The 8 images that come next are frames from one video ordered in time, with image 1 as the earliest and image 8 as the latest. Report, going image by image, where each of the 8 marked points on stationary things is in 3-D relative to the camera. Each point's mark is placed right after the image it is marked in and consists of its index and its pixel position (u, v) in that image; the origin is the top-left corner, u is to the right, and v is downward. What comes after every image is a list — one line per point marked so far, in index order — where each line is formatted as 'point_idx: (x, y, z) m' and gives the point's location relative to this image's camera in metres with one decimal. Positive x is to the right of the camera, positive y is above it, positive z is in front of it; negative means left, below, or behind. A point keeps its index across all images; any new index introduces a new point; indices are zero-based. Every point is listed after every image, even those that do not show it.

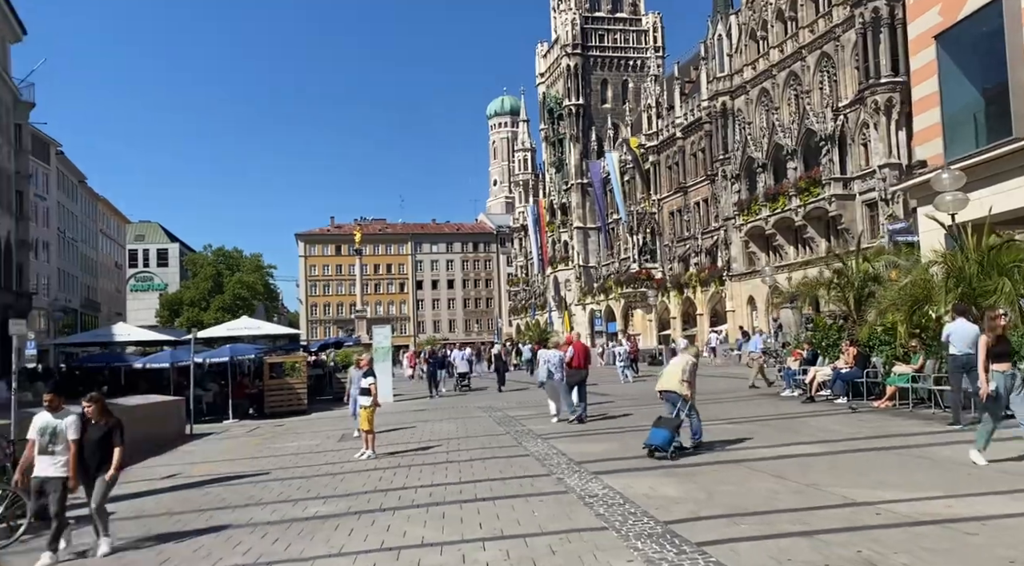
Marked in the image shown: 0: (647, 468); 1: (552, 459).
0: (+1.6, -2.2, +10.8) m
1: (+0.6, -2.4, +12.4) m
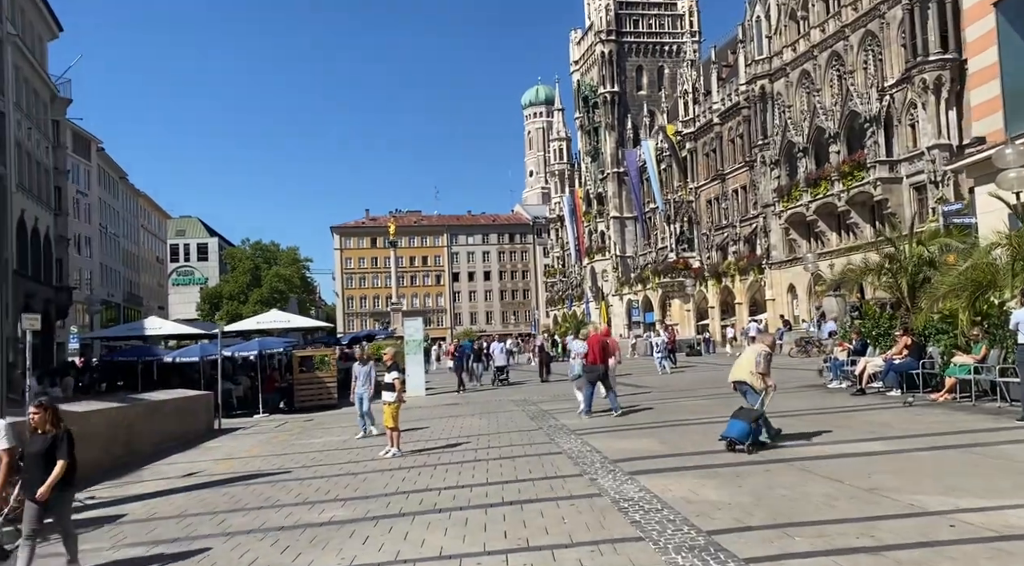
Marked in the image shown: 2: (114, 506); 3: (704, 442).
0: (+1.9, -2.0, +10.0) m
1: (+1.0, -2.2, +11.7) m
2: (-5.1, -2.9, +11.8) m
3: (+2.6, -2.1, +12.3) m
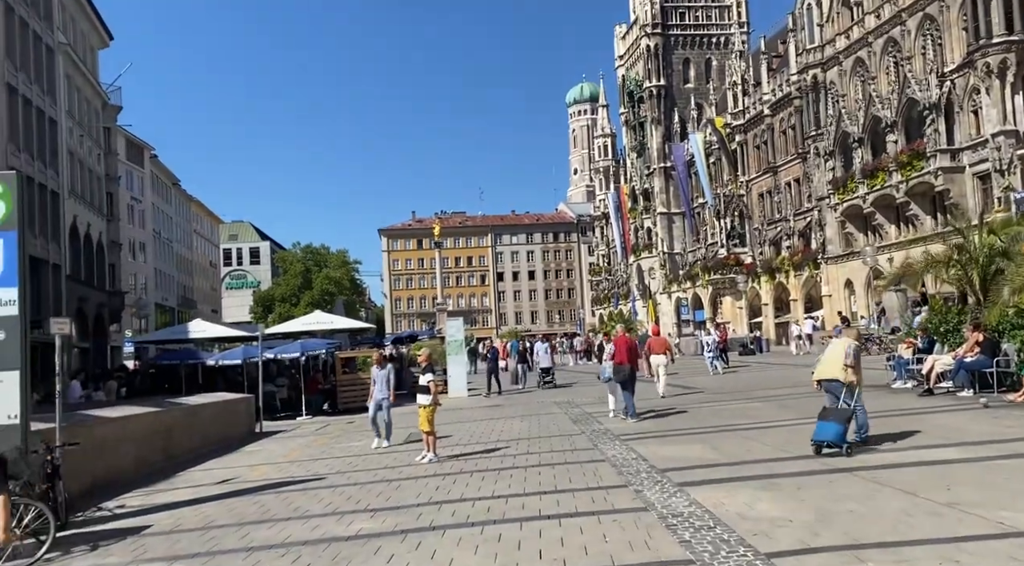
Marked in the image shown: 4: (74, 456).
0: (+2.3, -2.0, +9.2) m
1: (+1.4, -2.2, +11.0) m
2: (-4.6, -2.9, +11.4) m
3: (+3.1, -2.1, +11.4) m
4: (-6.2, -2.5, +13.0) m
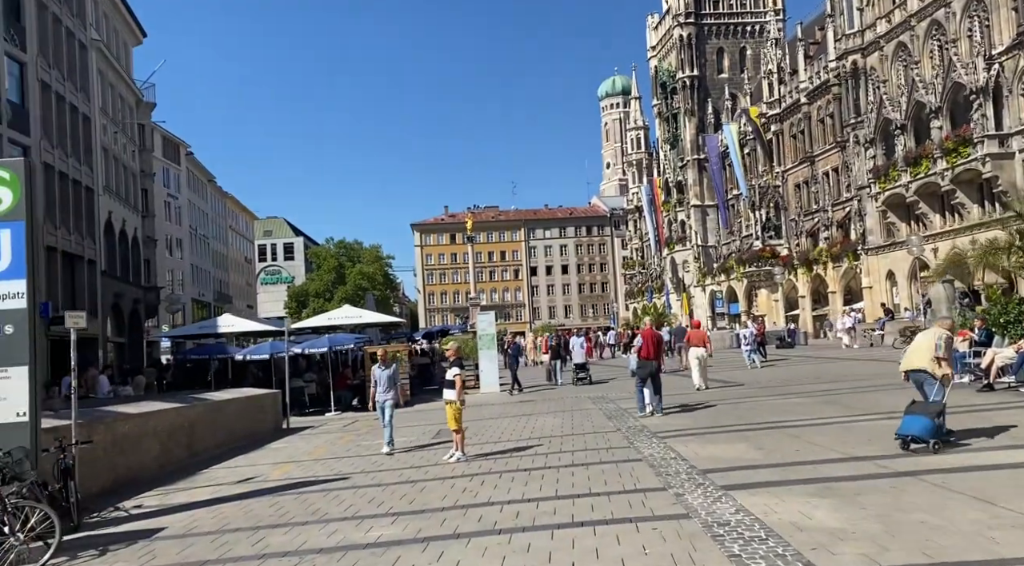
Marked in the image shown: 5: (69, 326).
0: (+2.6, -1.9, +8.5) m
1: (+1.8, -2.1, +10.3) m
2: (-4.2, -2.8, +10.9) m
3: (+3.5, -1.9, +10.7) m
4: (-5.8, -2.4, +12.6) m
5: (-5.8, -0.6, +12.1) m
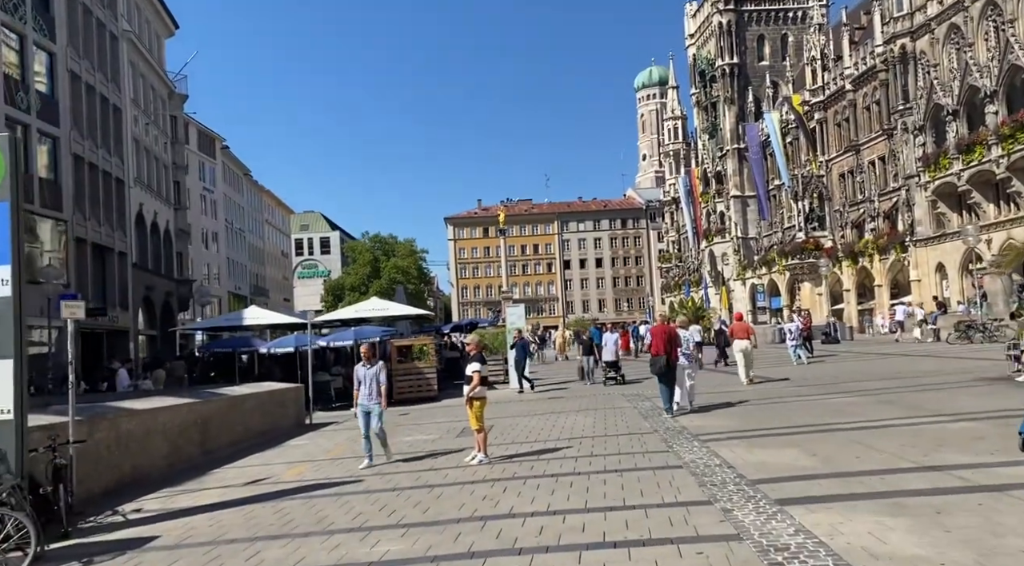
0: (+2.8, -1.7, +7.4) m
1: (+2.0, -1.9, +9.2) m
2: (-3.9, -2.6, +10.1) m
3: (+3.7, -1.8, +9.5) m
4: (-5.4, -2.2, +11.8) m
5: (-5.5, -0.4, +11.3) m
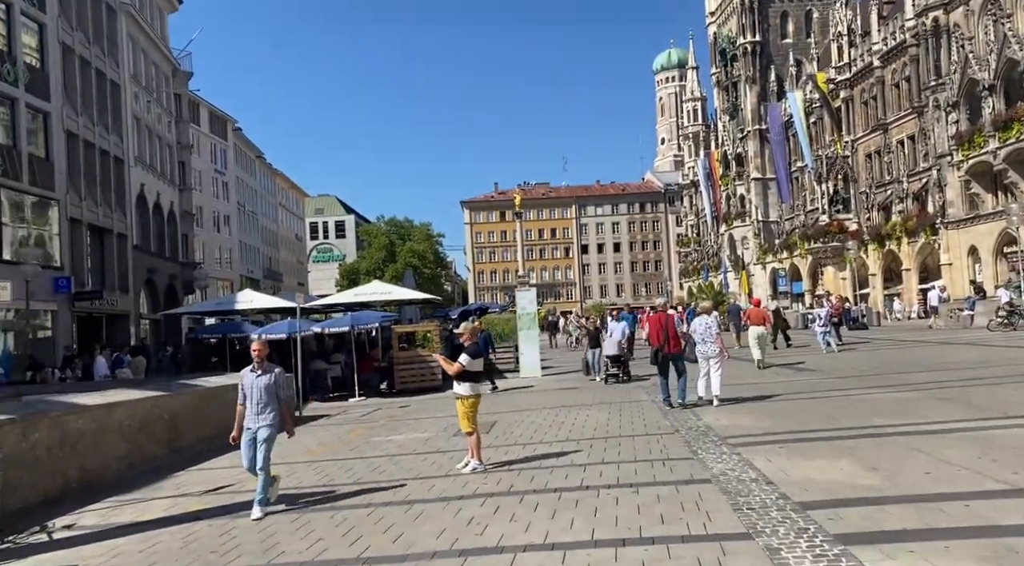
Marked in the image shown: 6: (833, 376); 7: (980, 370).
0: (+2.7, -1.6, +5.6) m
1: (+2.0, -1.7, +7.5) m
2: (-4.0, -2.4, +8.5) m
3: (+3.7, -1.6, +7.8) m
4: (-5.4, -1.9, +10.2) m
5: (-5.5, -0.2, +9.7) m
6: (+6.6, -1.9, +18.8) m
7: (+8.4, -1.6, +16.5) m
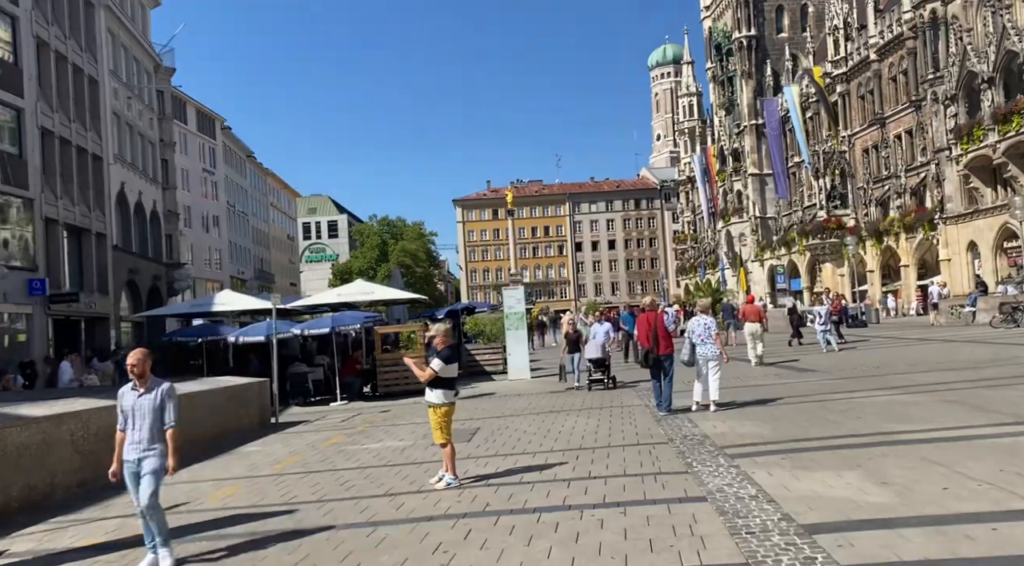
0: (+2.5, -1.5, +4.8) m
1: (+1.8, -1.7, +6.7) m
2: (-4.2, -2.4, +7.6) m
3: (+3.5, -1.6, +7.0) m
4: (-5.7, -2.0, +9.4) m
5: (-5.7, -0.2, +8.8) m
6: (+6.3, -1.8, +18.0) m
7: (+8.2, -1.5, +15.7) m
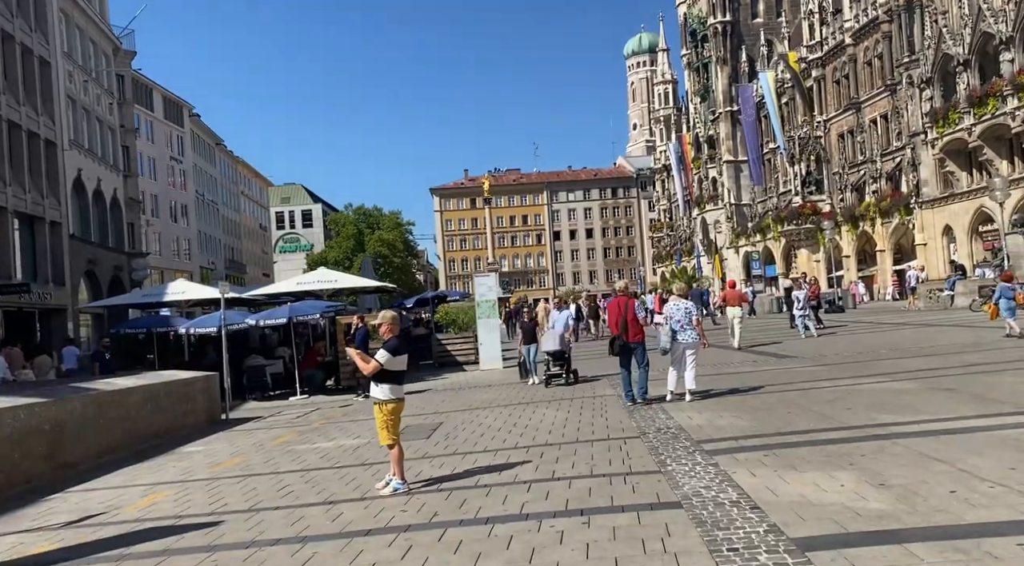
0: (+2.2, -1.4, +4.0) m
1: (+1.4, -1.6, +5.8) m
2: (-4.5, -2.3, +6.6) m
3: (+3.1, -1.4, +6.1) m
4: (-6.1, -1.8, +8.3) m
5: (-6.2, -0.1, +7.7) m
6: (+5.7, -1.5, +17.2) m
7: (+7.6, -1.2, +14.9) m
